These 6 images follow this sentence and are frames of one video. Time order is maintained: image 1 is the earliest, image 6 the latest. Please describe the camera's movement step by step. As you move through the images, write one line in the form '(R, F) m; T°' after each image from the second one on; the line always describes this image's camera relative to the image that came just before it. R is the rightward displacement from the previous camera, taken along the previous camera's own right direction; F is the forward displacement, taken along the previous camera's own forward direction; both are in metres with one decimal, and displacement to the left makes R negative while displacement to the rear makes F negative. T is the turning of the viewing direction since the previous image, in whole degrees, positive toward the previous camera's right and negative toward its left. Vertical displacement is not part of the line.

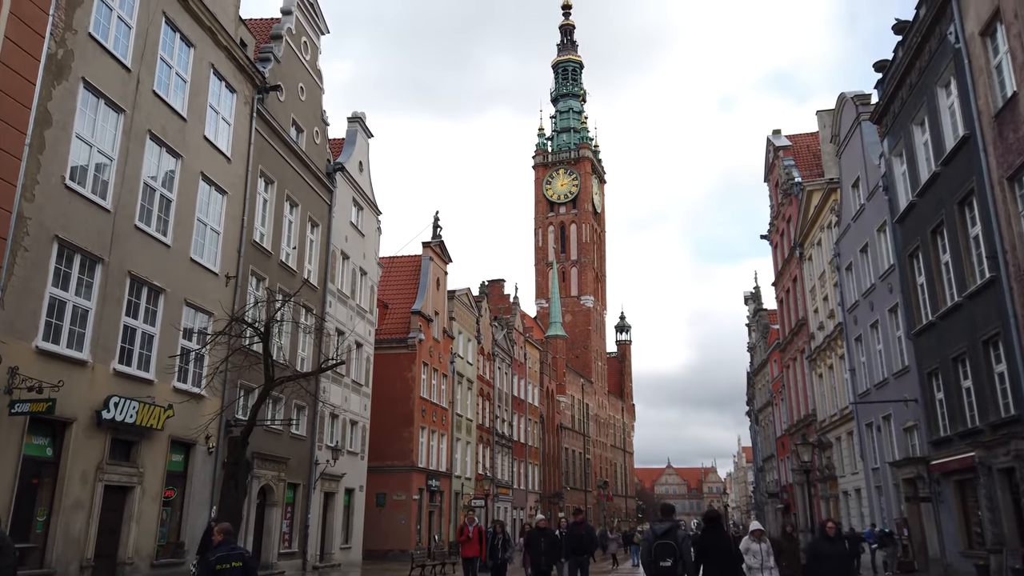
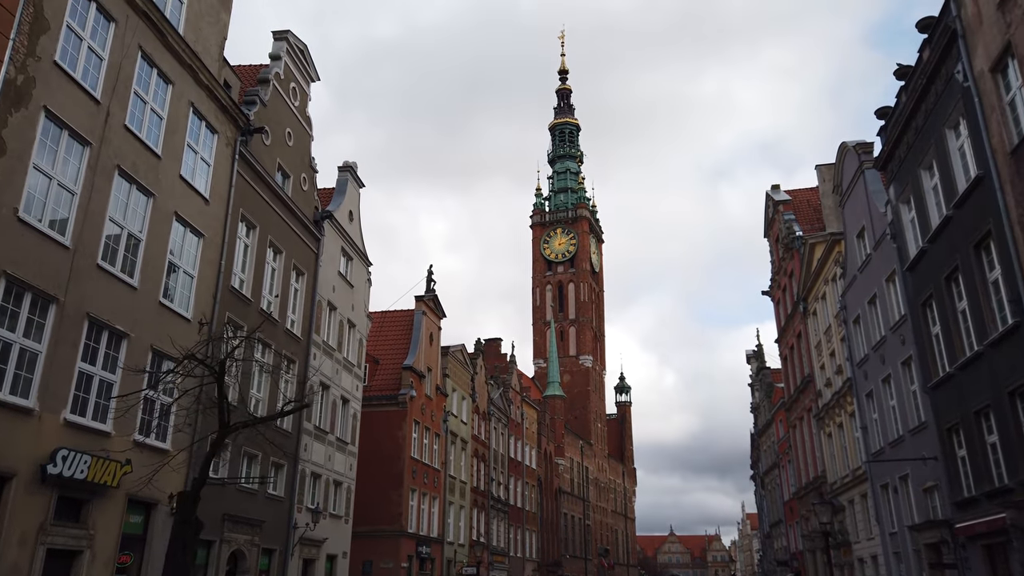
(+0.2, +1.1) m; 0°
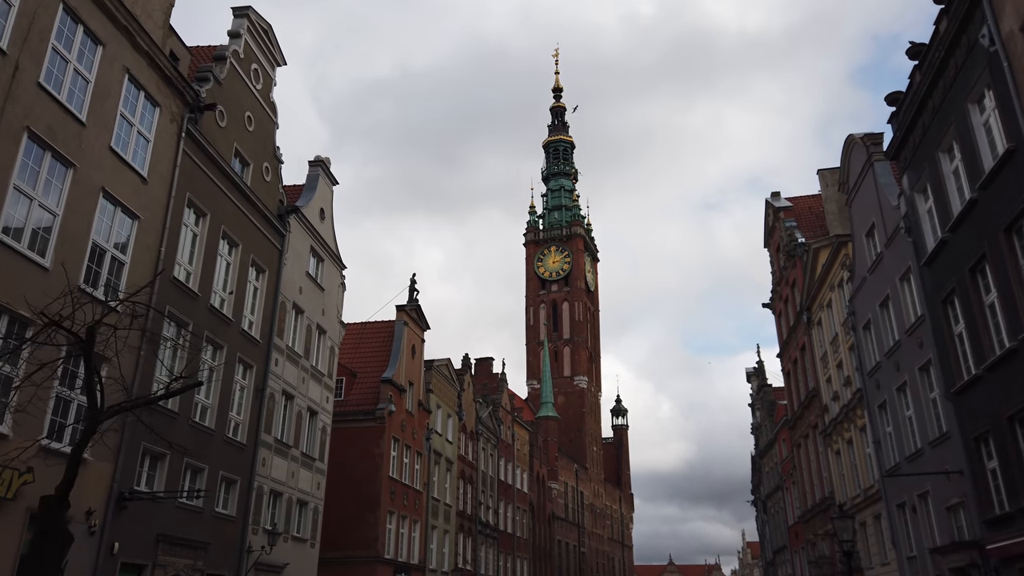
(+0.5, +2.1) m; 0°
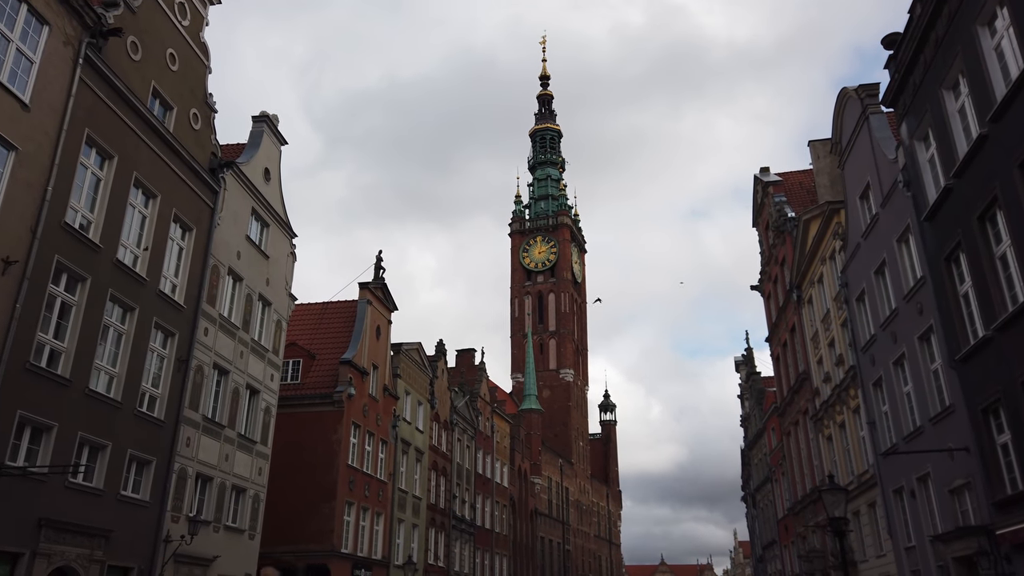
(+1.0, +2.3) m; 0°
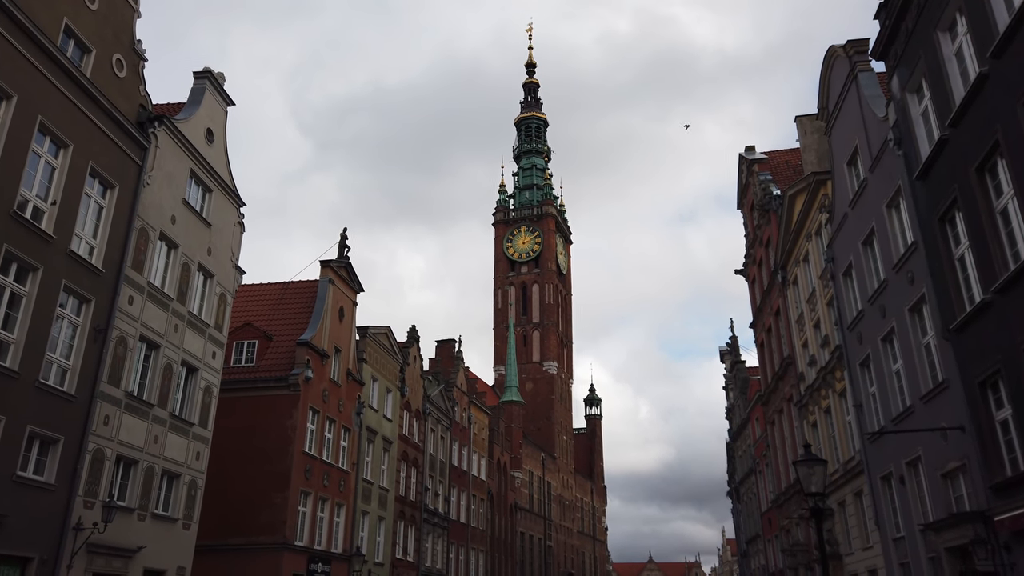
(+0.9, +1.7) m; +1°
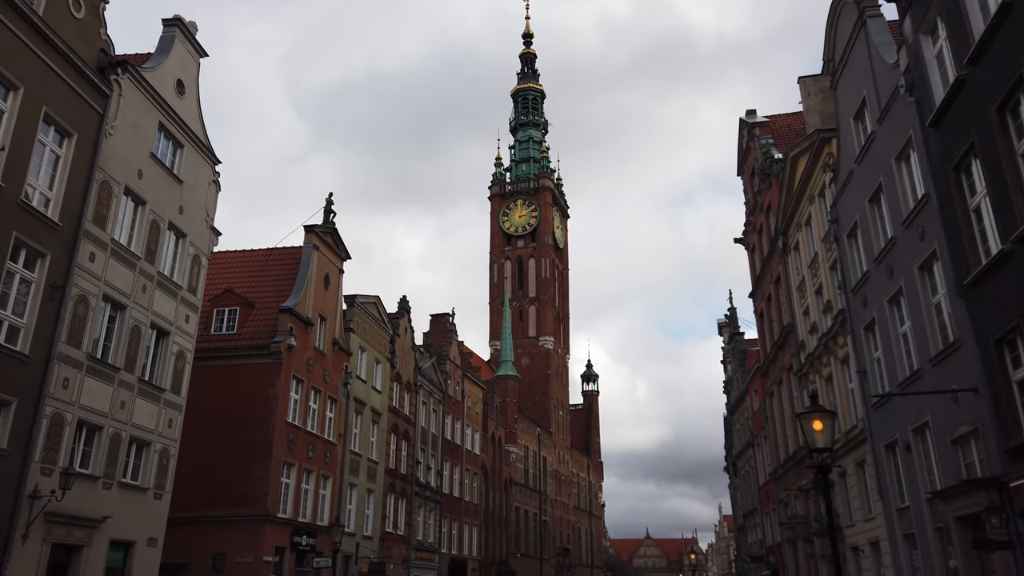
(+0.3, +1.1) m; 0°
